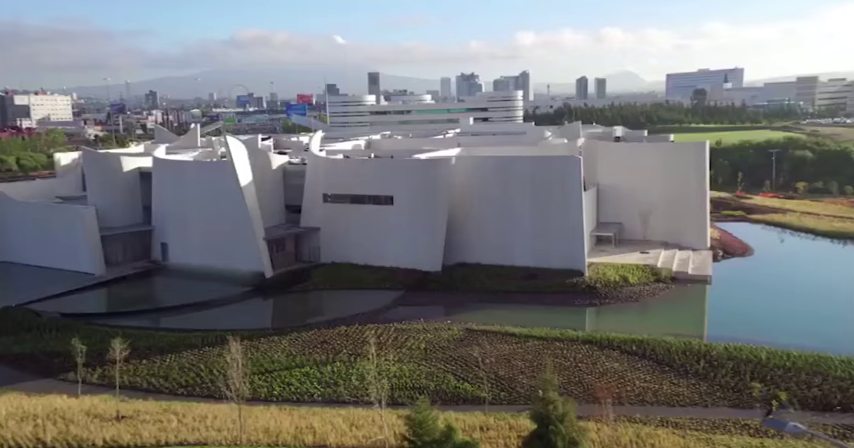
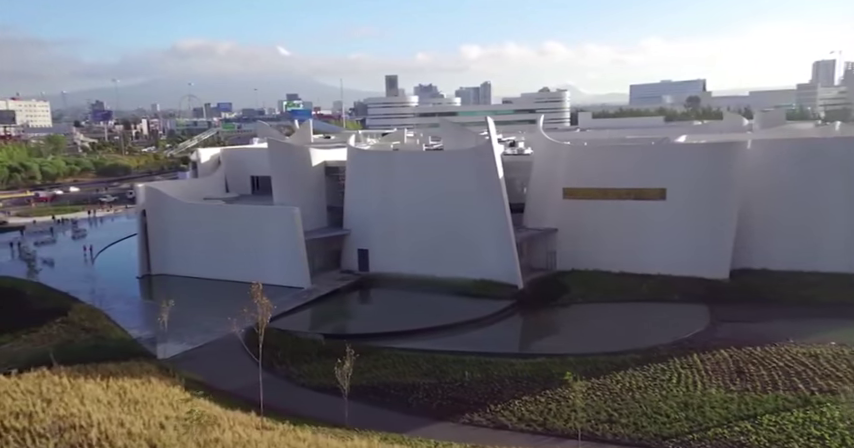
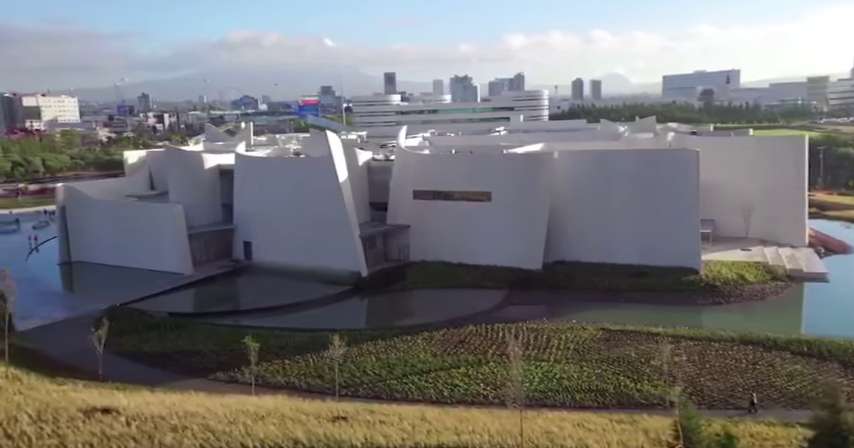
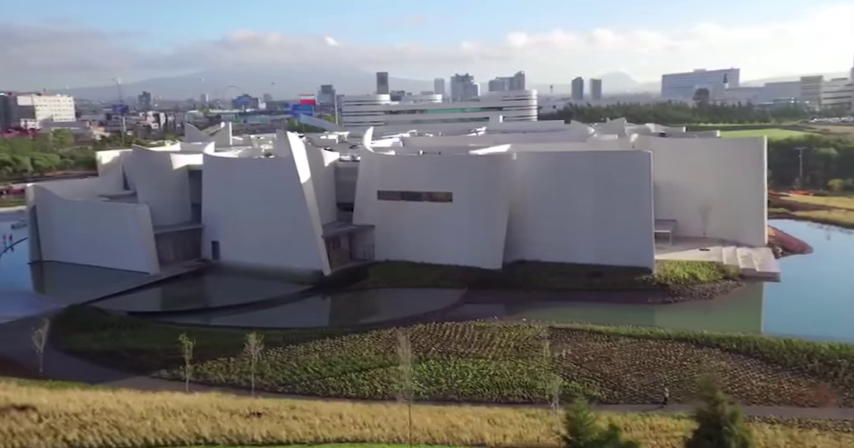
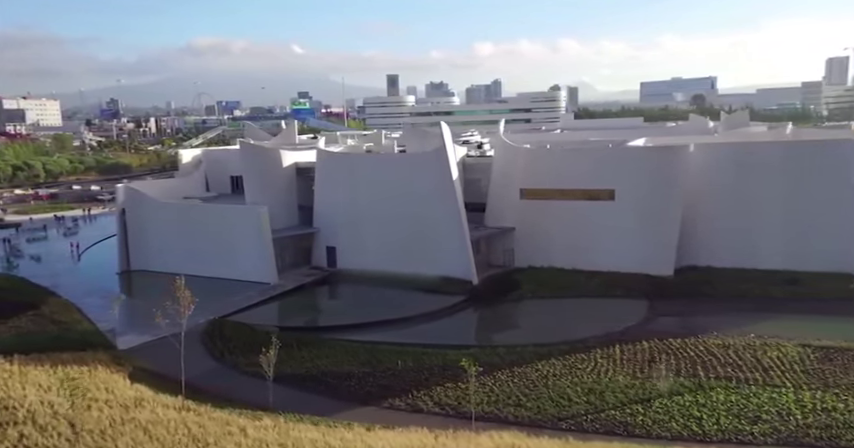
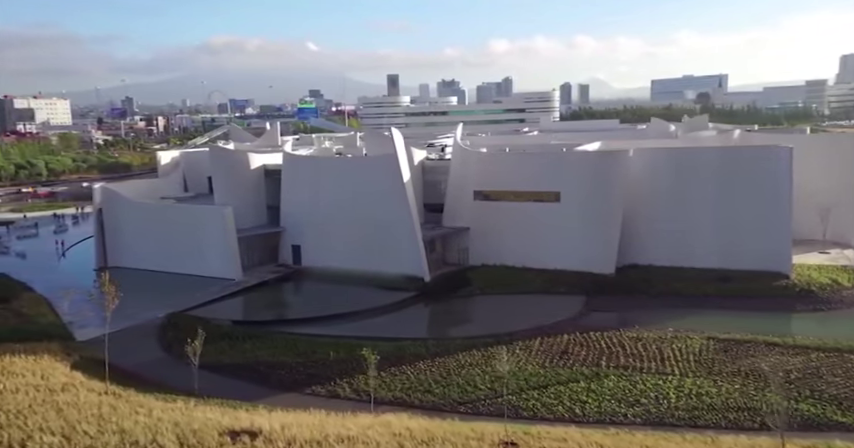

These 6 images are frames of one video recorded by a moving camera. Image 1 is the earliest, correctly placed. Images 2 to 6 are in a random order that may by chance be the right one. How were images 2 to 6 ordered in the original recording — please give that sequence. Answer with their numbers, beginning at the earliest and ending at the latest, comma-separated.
4, 3, 6, 5, 2
